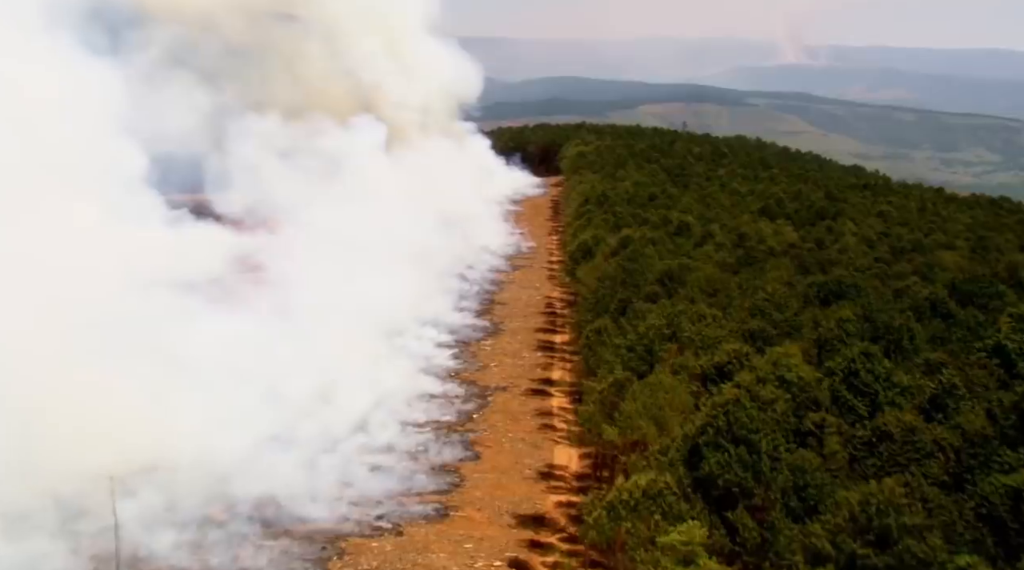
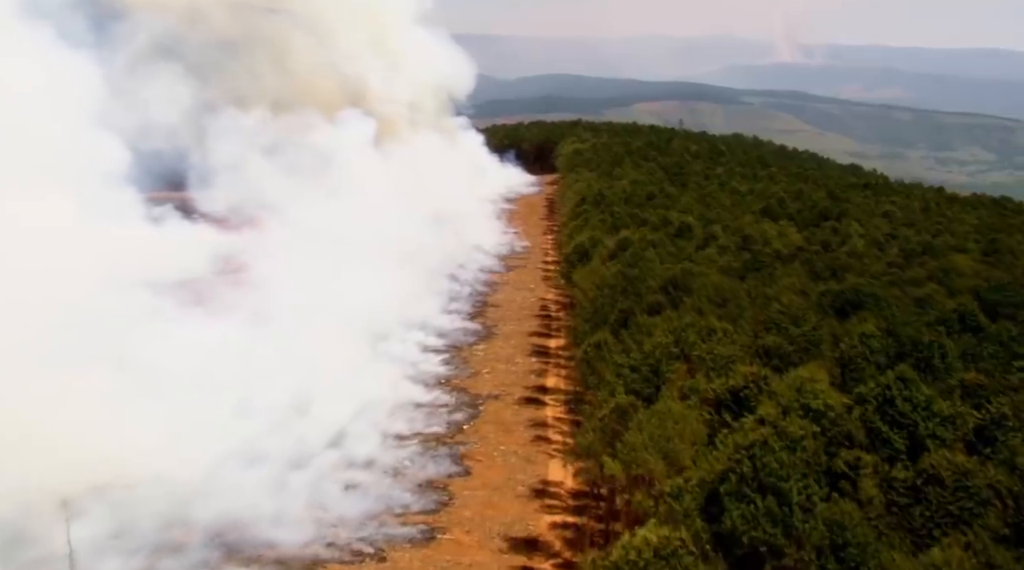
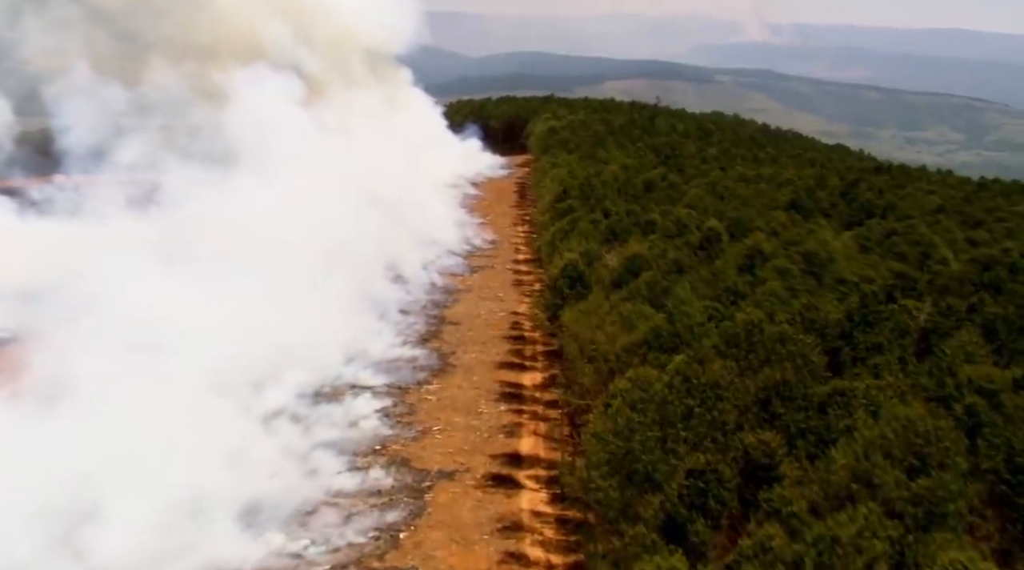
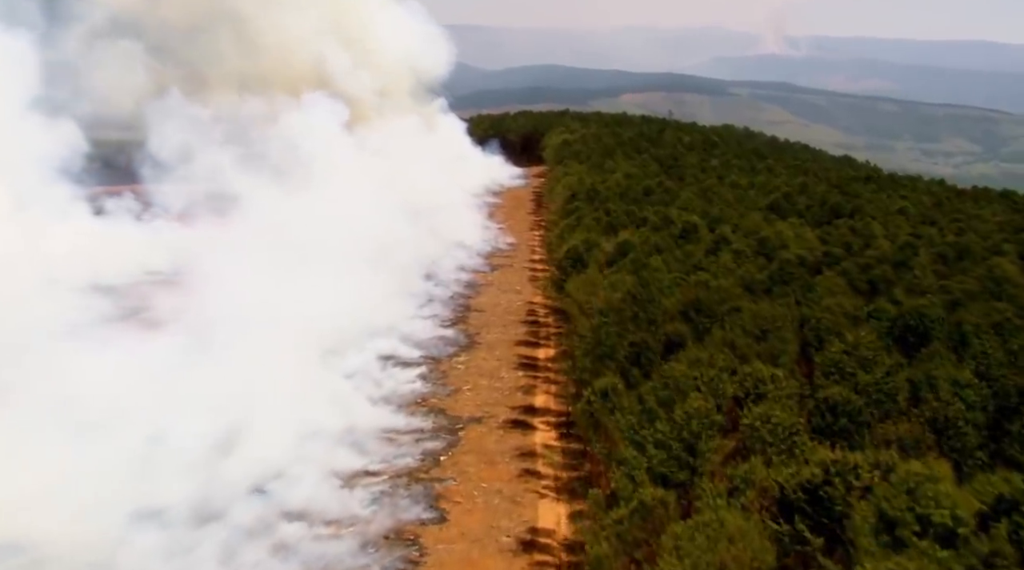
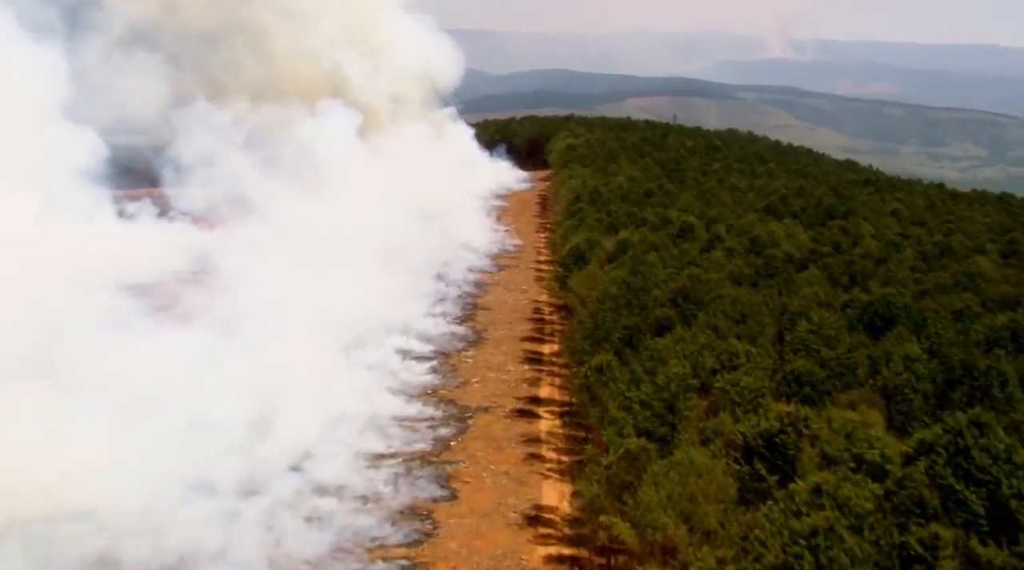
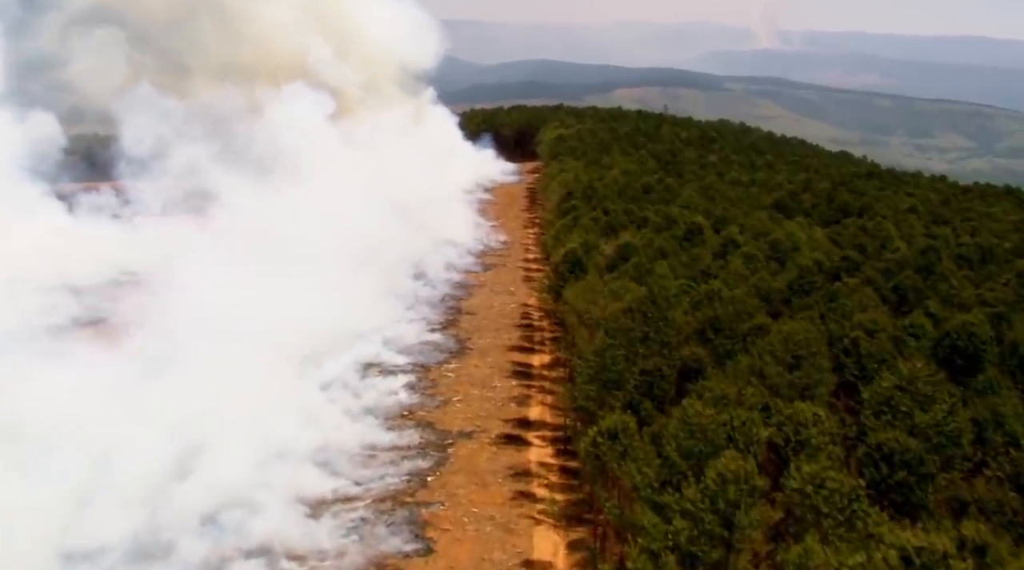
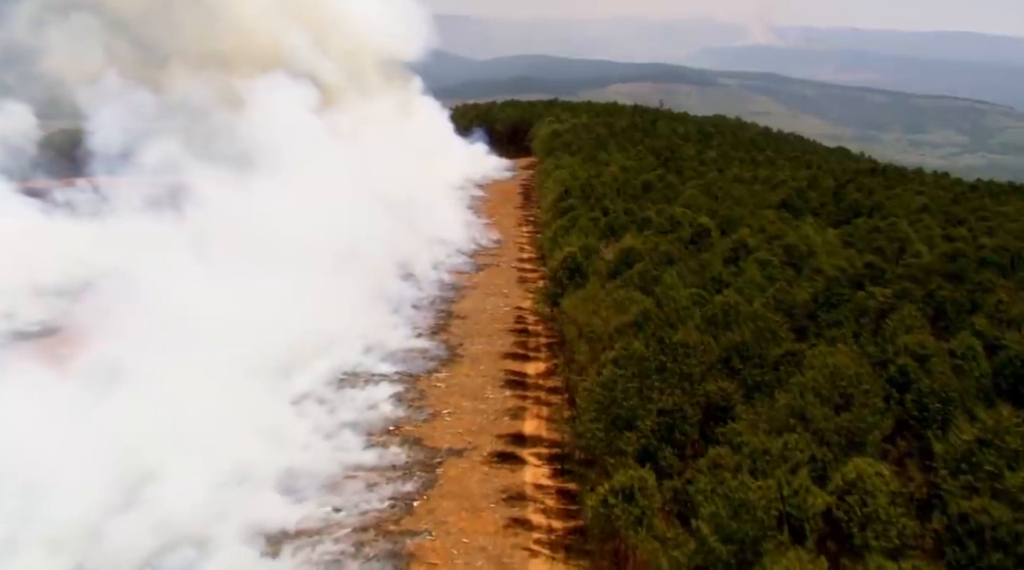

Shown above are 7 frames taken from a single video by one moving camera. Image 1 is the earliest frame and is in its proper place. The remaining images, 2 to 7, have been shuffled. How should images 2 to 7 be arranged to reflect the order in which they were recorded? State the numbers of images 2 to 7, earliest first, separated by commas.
2, 5, 4, 6, 7, 3
